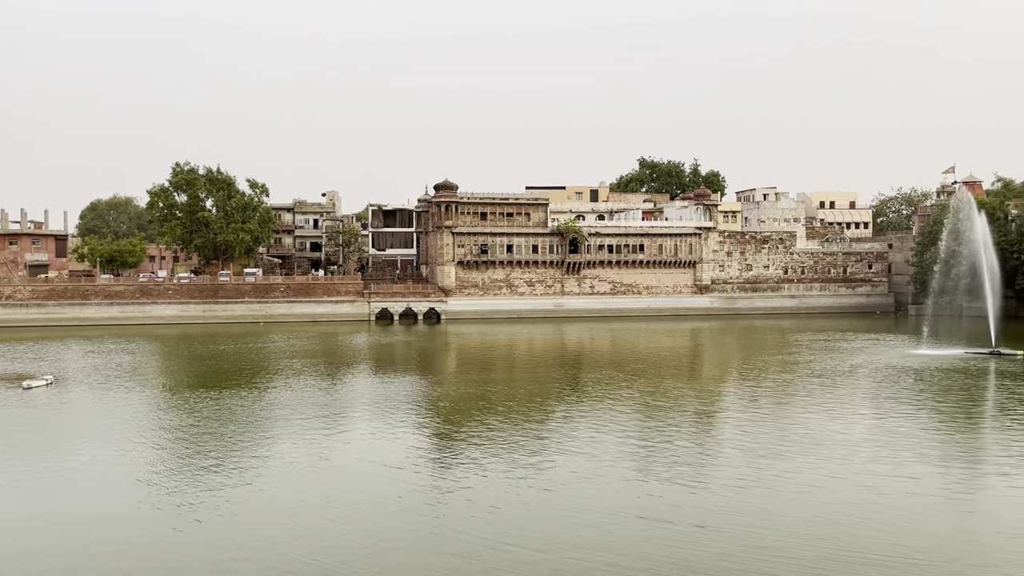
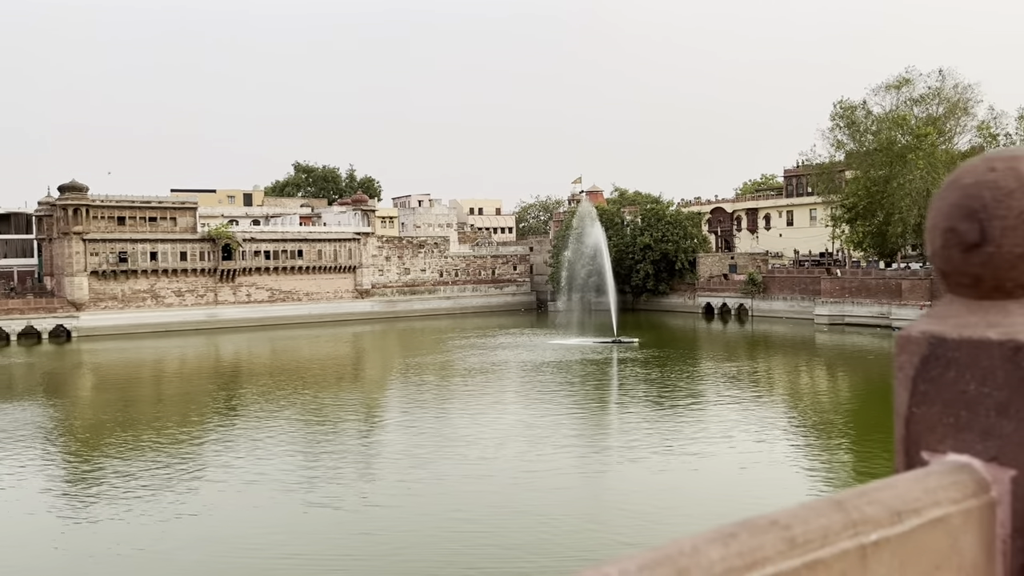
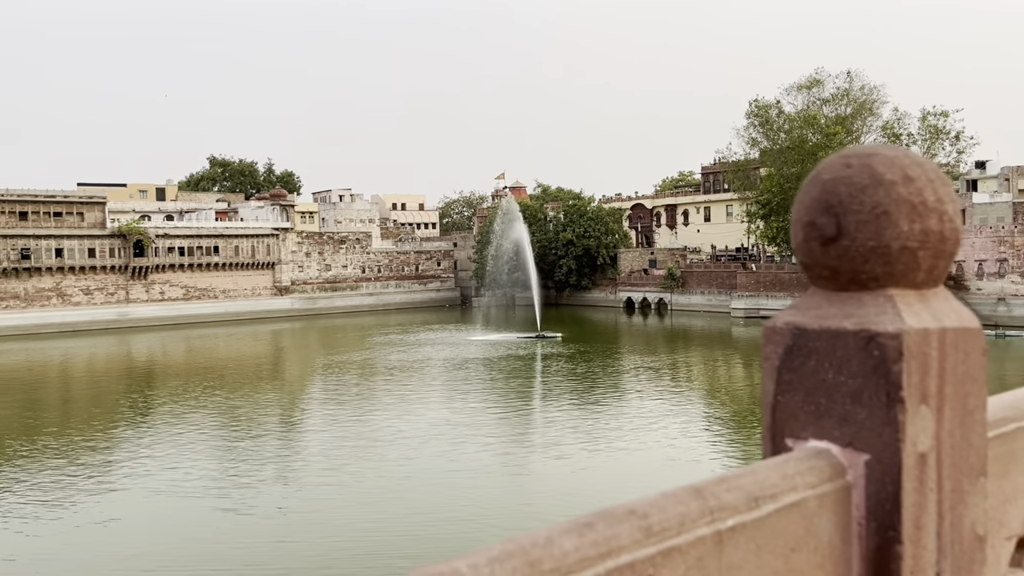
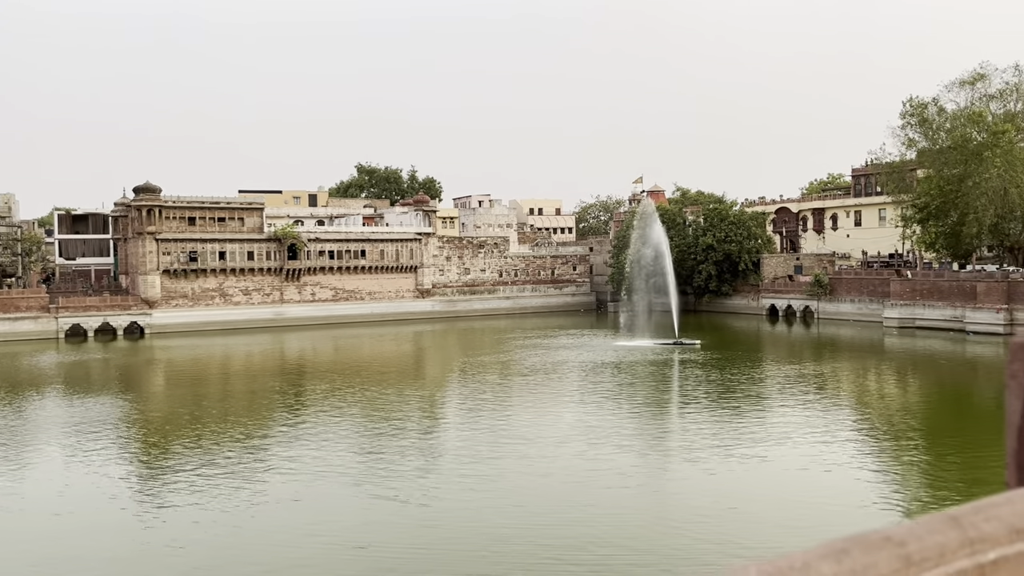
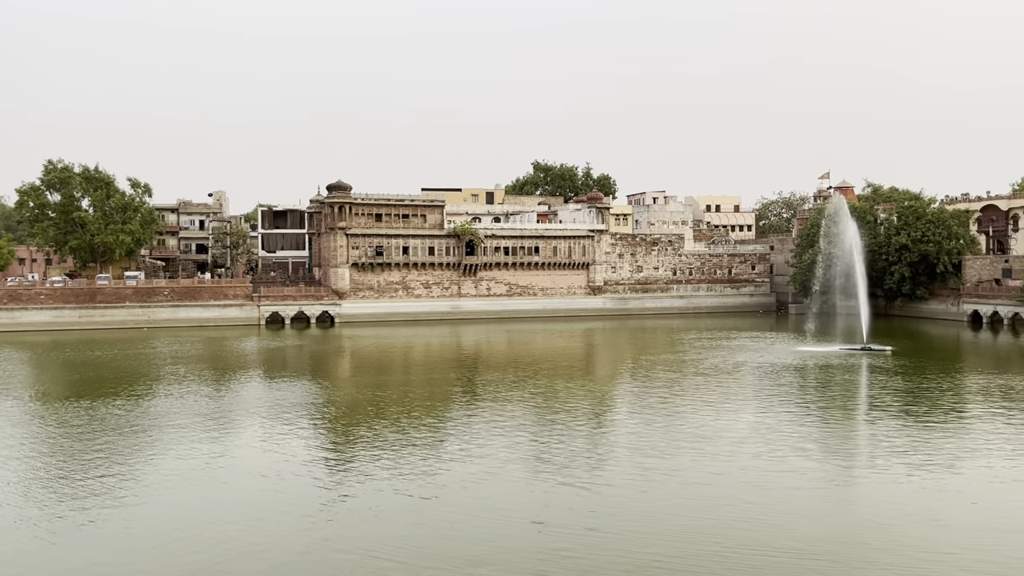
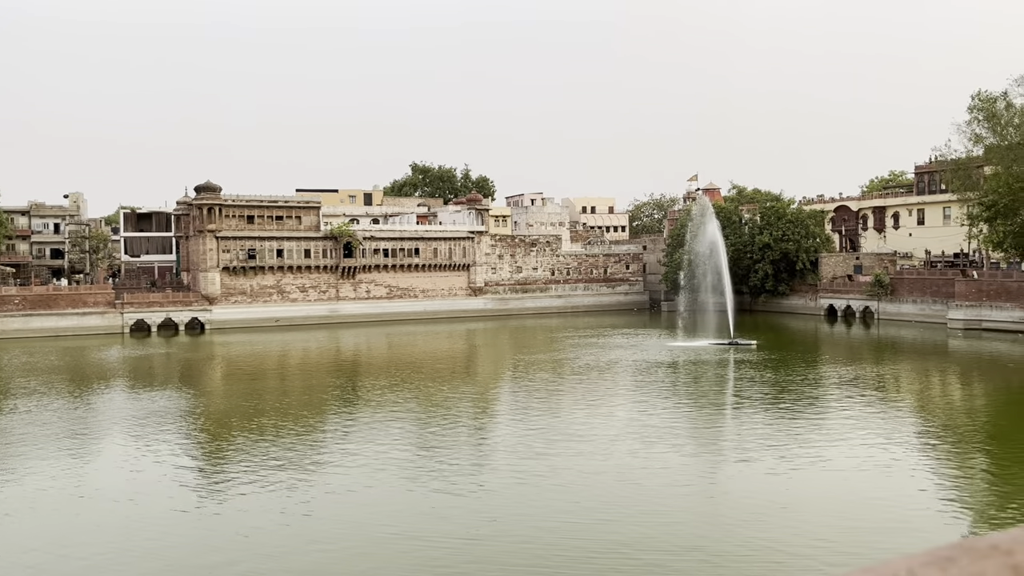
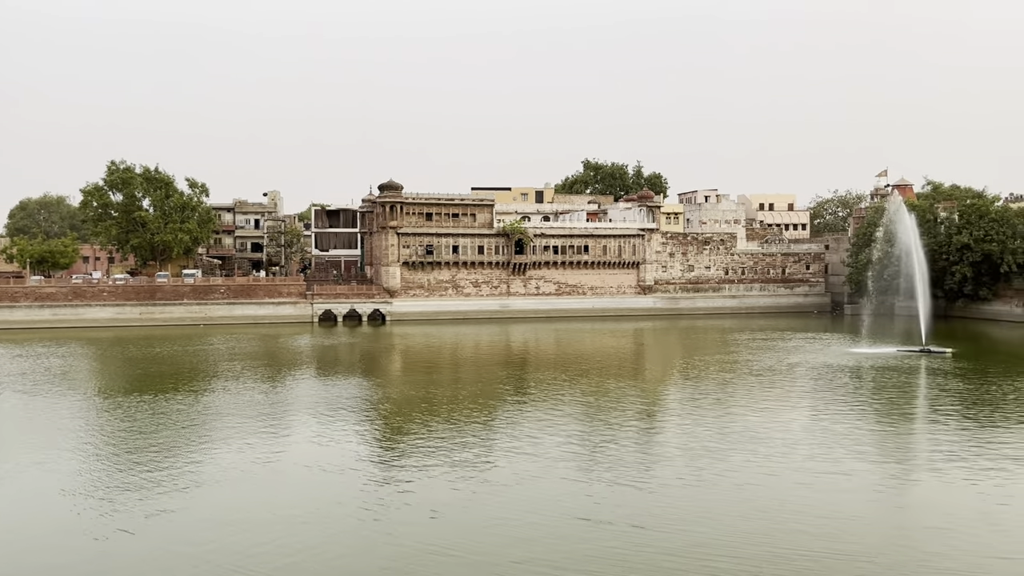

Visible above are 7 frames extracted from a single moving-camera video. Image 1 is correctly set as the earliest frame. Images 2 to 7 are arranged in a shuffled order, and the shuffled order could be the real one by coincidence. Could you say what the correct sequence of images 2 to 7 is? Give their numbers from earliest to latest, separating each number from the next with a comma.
7, 5, 6, 4, 2, 3
